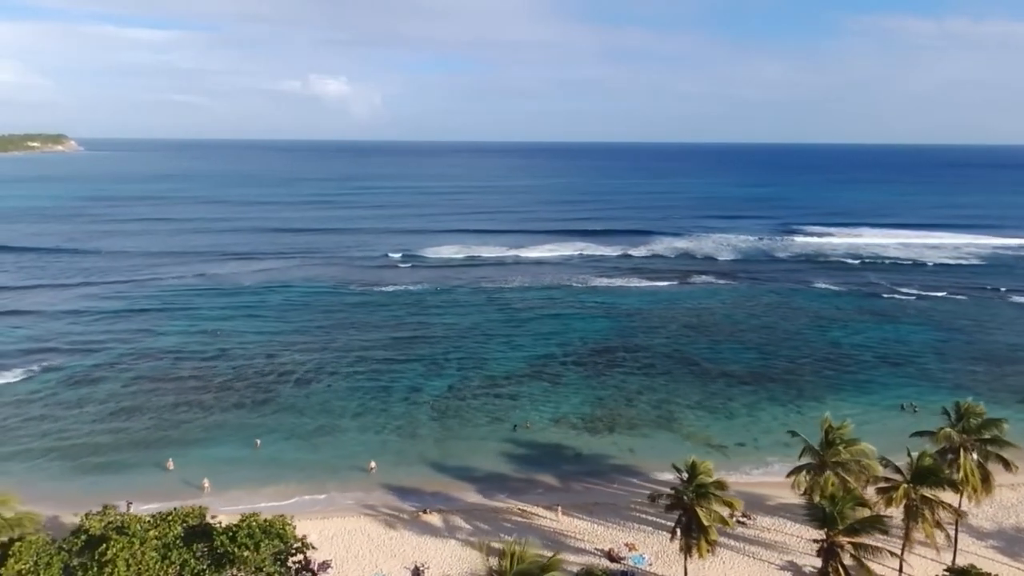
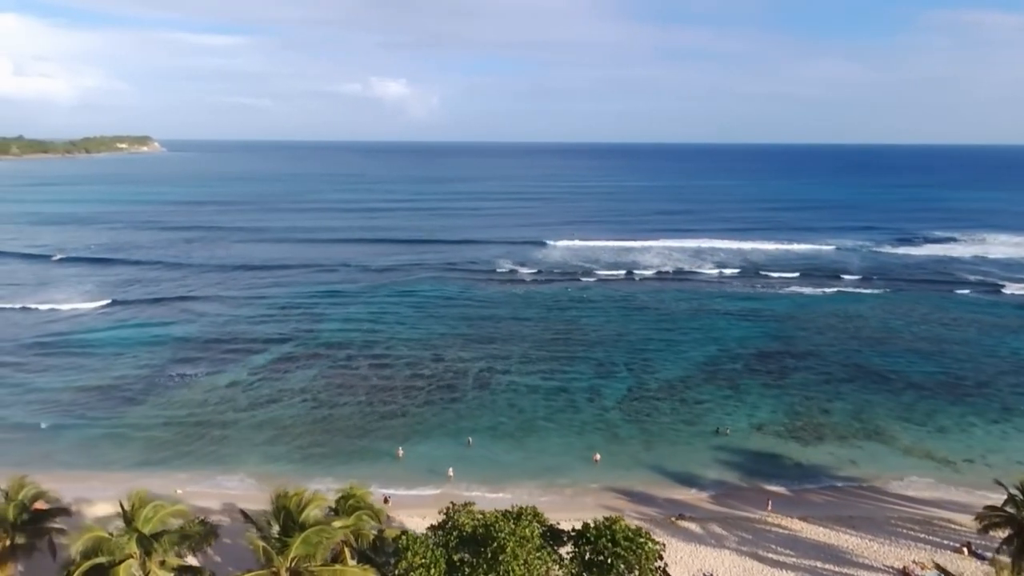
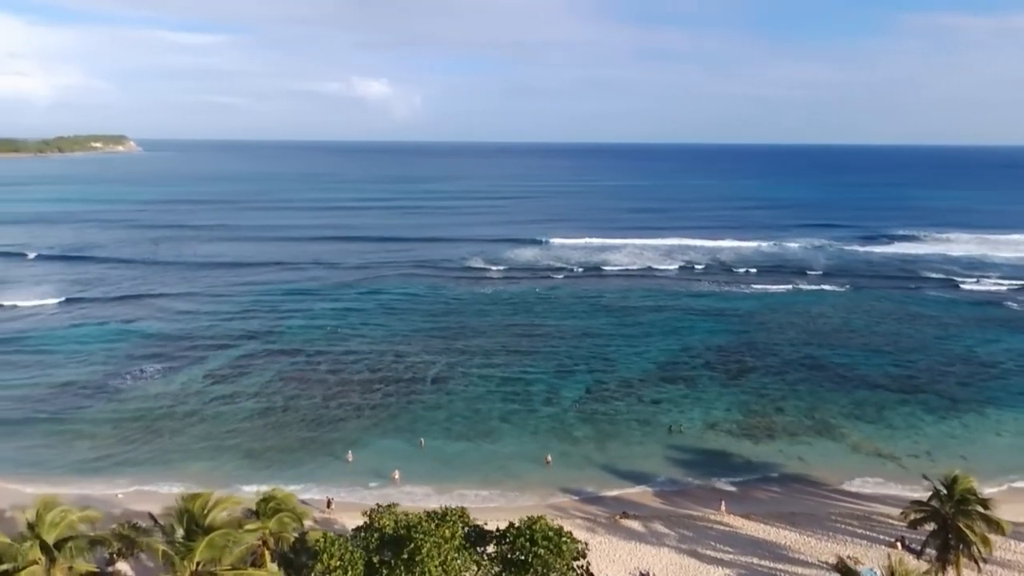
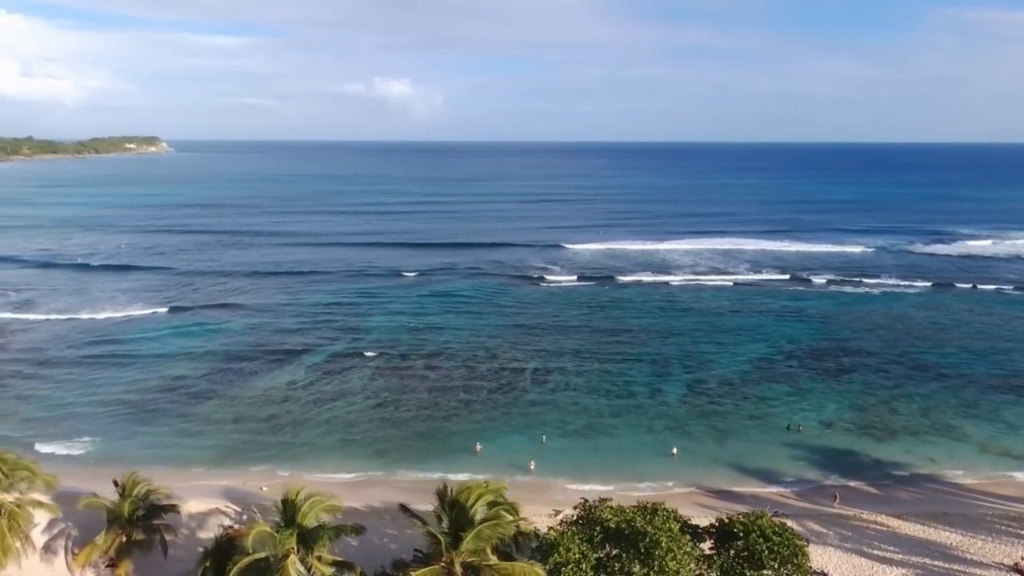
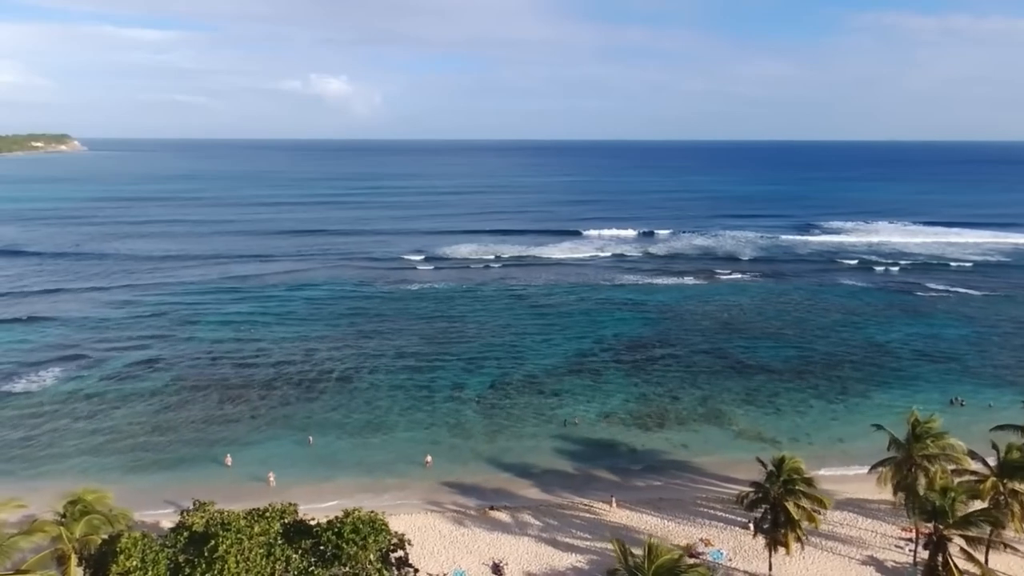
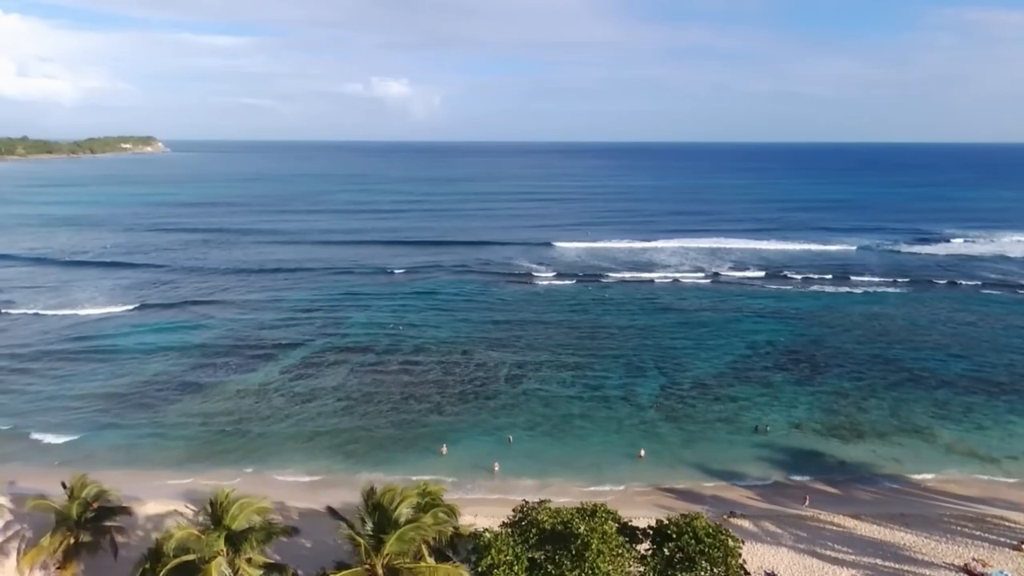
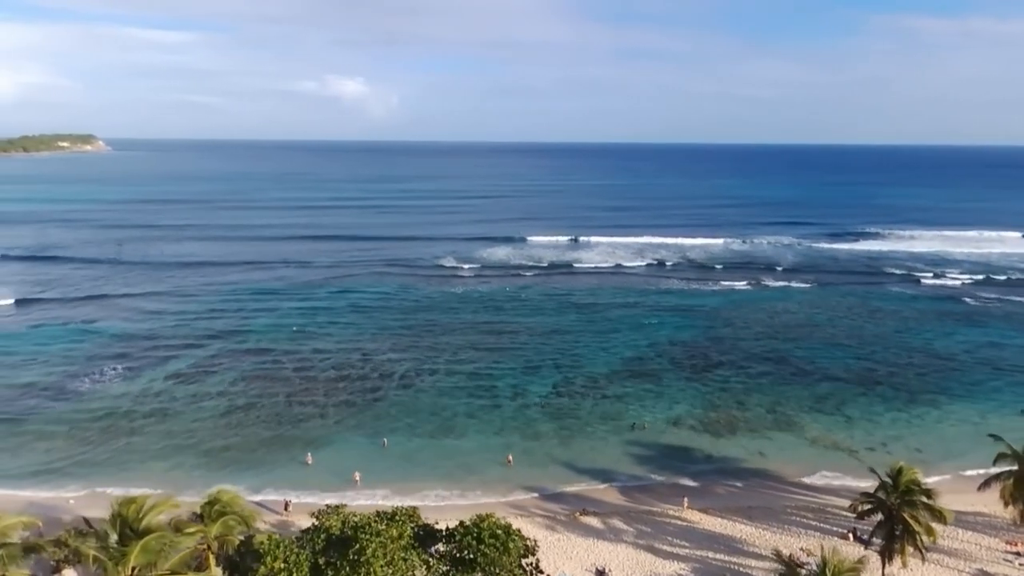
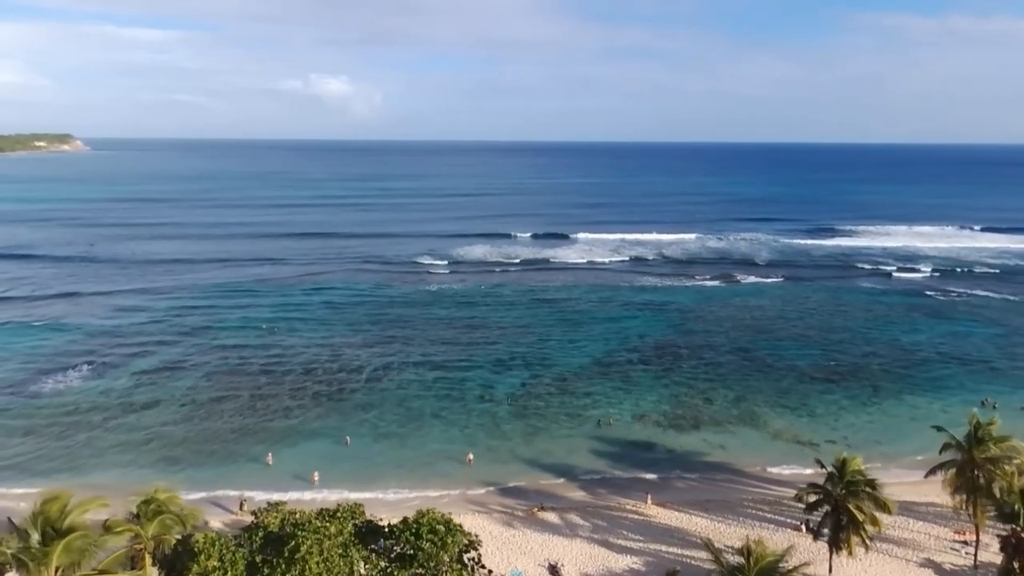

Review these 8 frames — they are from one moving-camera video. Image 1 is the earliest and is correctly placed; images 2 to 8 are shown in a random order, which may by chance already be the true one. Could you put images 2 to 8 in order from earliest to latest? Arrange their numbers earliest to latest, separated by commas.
5, 8, 7, 3, 2, 6, 4
